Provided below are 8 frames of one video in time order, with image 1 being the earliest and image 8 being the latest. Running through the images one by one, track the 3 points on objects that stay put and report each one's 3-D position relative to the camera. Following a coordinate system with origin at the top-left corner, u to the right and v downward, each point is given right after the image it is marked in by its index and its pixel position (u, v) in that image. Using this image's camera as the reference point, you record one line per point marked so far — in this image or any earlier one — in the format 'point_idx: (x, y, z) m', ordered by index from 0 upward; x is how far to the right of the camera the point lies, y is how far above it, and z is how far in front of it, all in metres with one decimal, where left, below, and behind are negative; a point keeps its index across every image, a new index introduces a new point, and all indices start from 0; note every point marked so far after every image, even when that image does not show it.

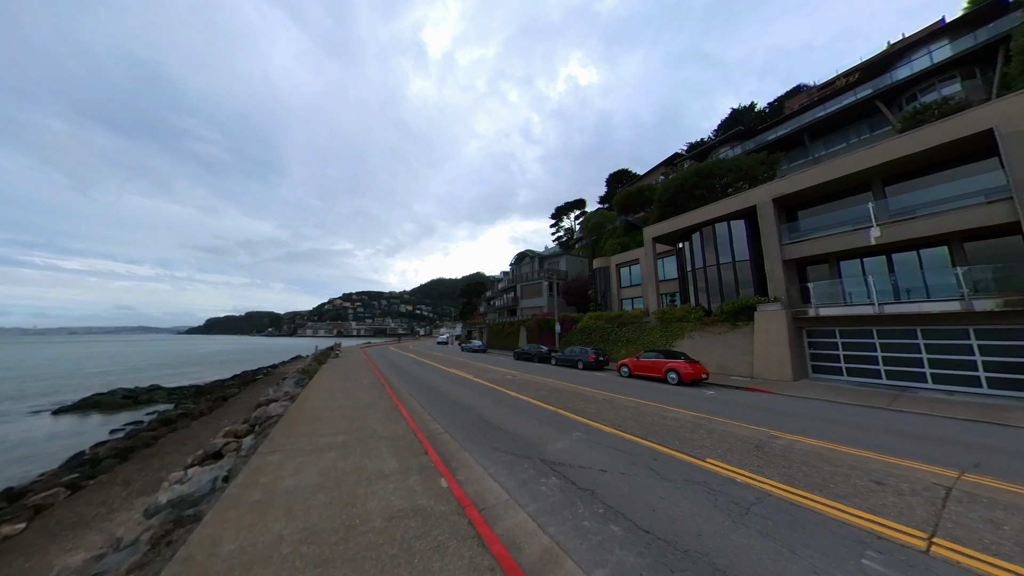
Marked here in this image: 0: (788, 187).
0: (+14.1, +4.8, +17.5) m
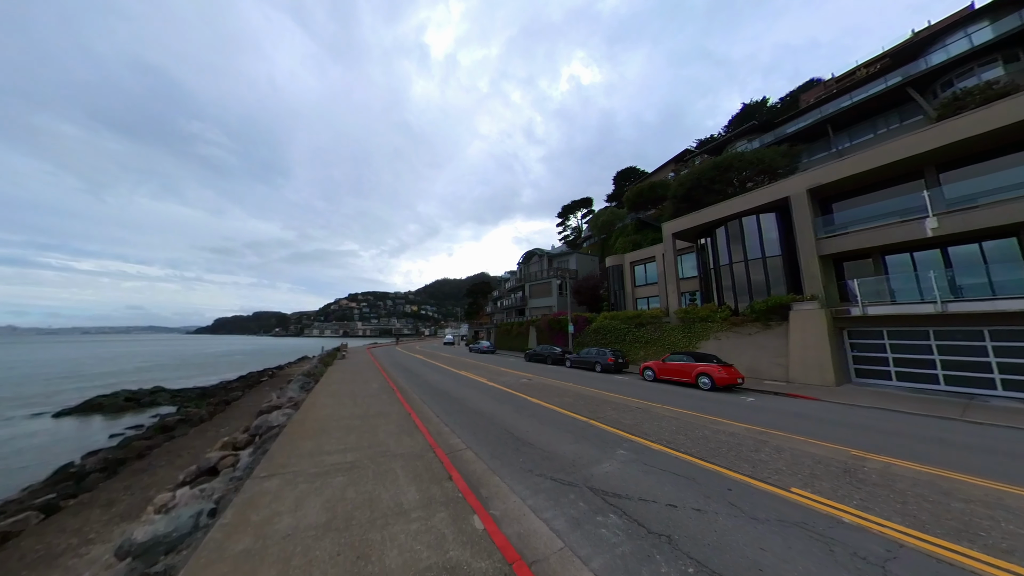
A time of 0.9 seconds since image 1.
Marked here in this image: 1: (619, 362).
0: (+14.8, +4.9, +16.3) m
1: (+5.5, -3.8, +18.1) m
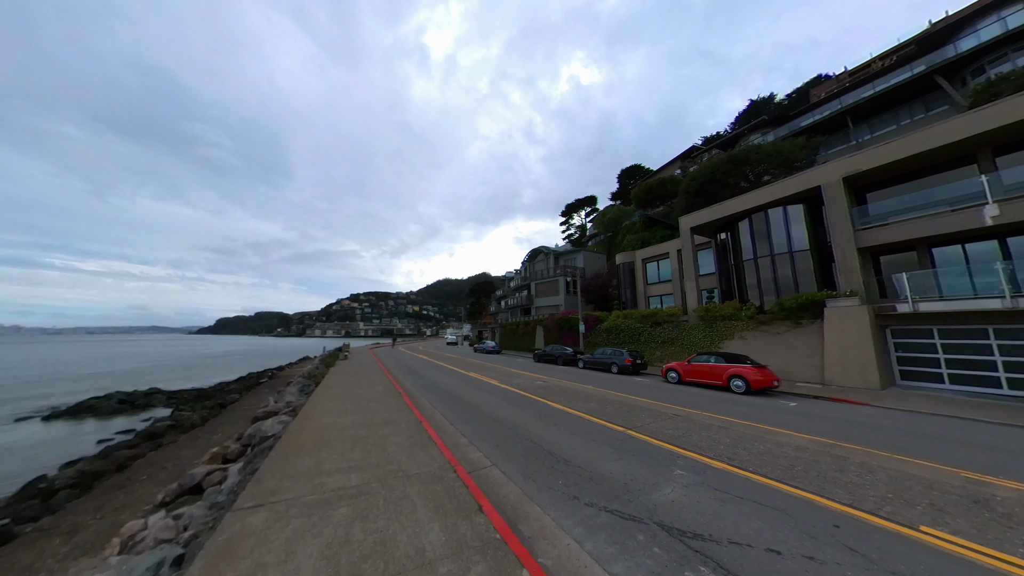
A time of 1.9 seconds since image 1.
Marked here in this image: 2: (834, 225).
0: (+15.4, +5.1, +15.3) m
1: (+6.1, -3.6, +17.1) m
2: (+14.5, +2.7, +15.7) m
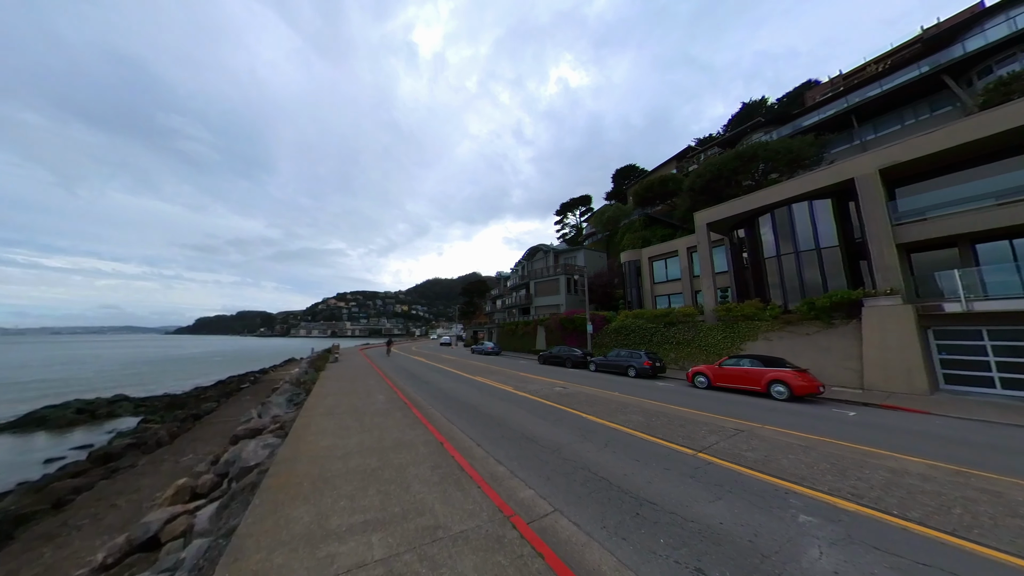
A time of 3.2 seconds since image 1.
0: (+15.9, +5.2, +14.4) m
1: (+6.5, -3.5, +15.9) m
2: (+15.0, +2.8, +14.8) m
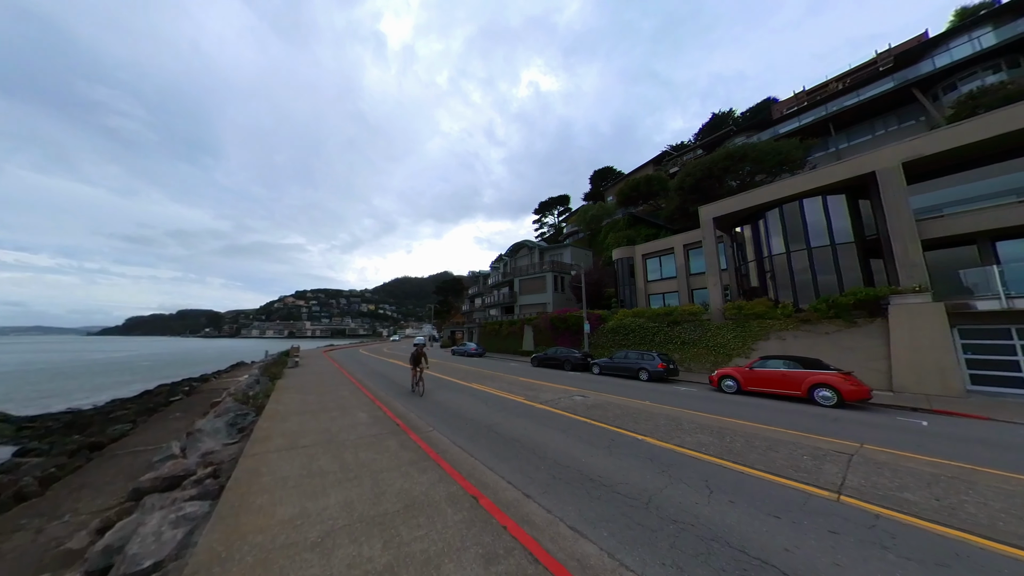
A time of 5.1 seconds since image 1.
0: (+16.0, +5.3, +13.8) m
1: (+6.4, -3.3, +14.4) m
2: (+15.0, +2.9, +14.0) m
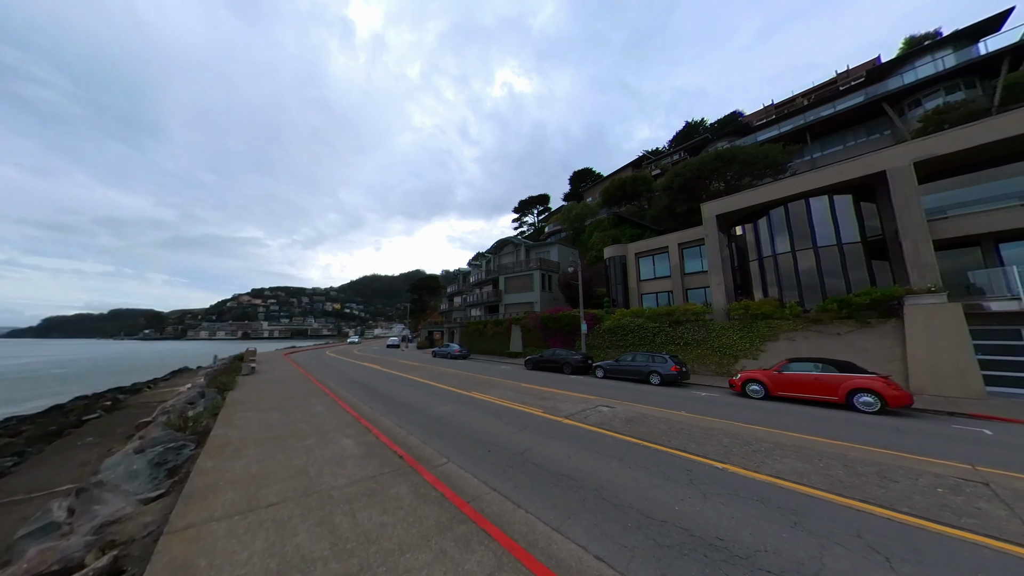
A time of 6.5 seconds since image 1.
0: (+16.1, +5.3, +13.5) m
1: (+6.4, -3.1, +13.3) m
2: (+15.0, +3.0, +13.7) m
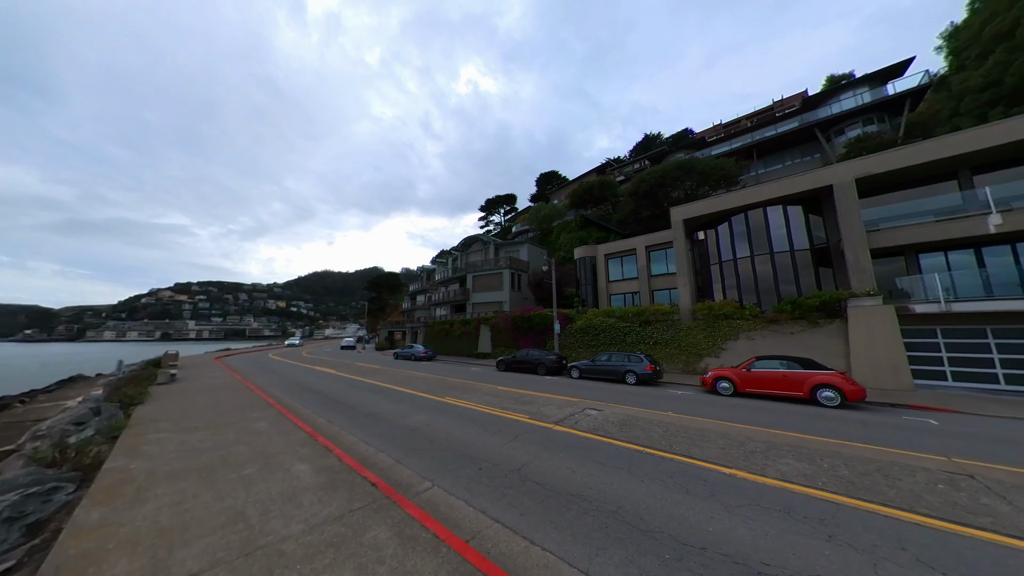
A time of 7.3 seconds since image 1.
0: (+15.1, +5.3, +14.4) m
1: (+5.4, -3.1, +13.1) m
2: (+14.0, +3.0, +14.5) m
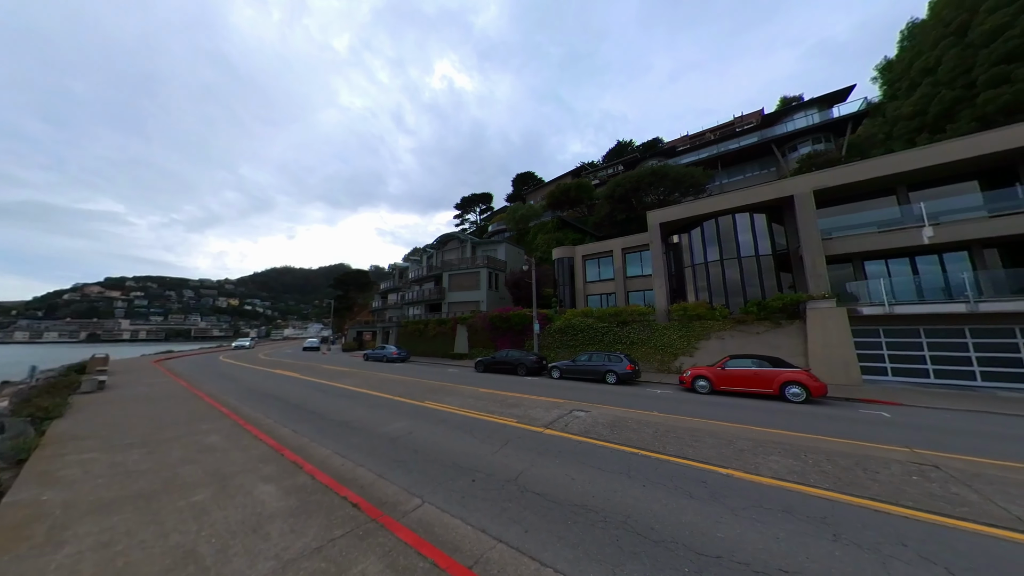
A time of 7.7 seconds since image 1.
0: (+14.3, +5.3, +15.2) m
1: (+4.7, -3.0, +13.1) m
2: (+13.2, +2.9, +15.2) m
